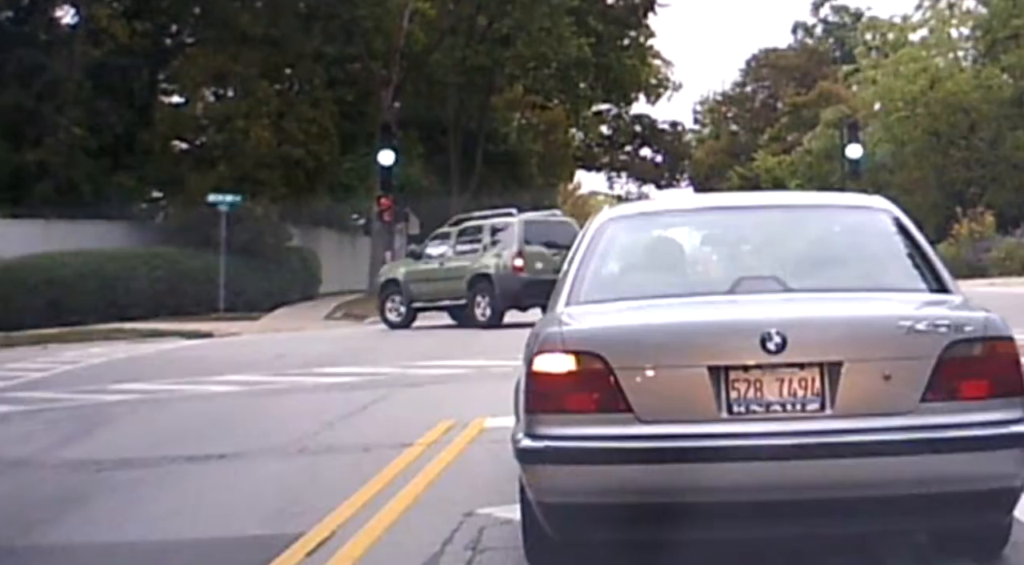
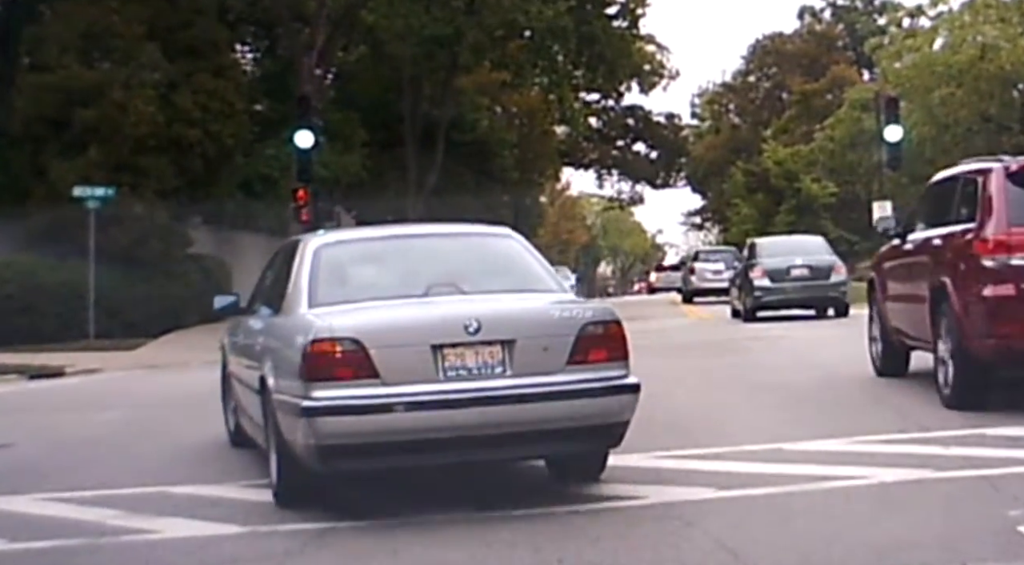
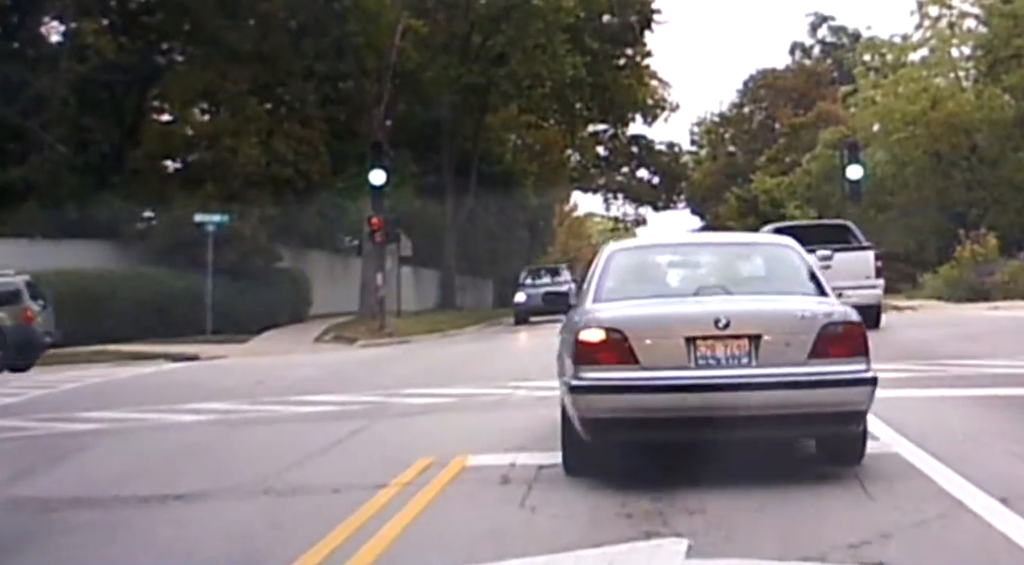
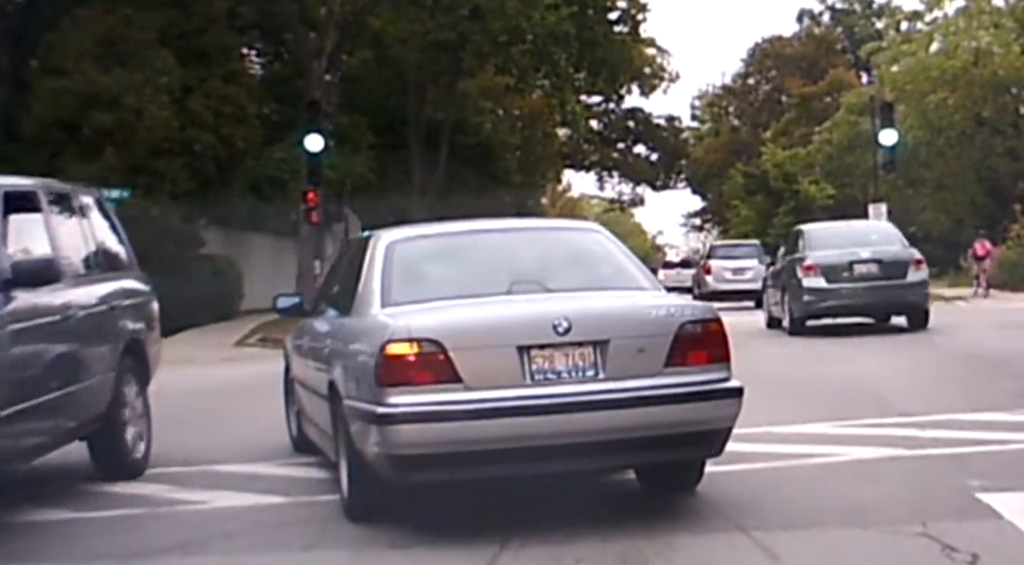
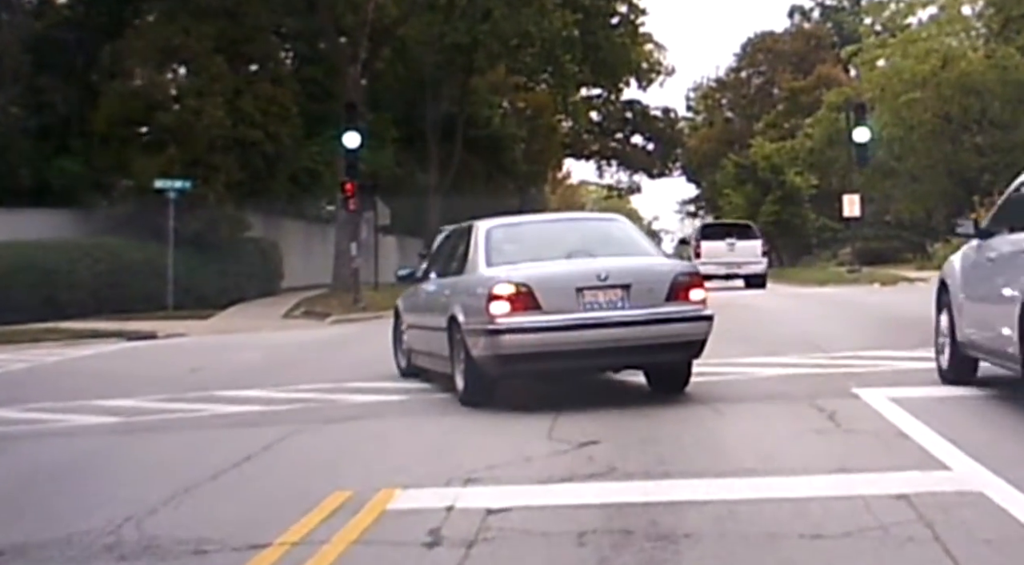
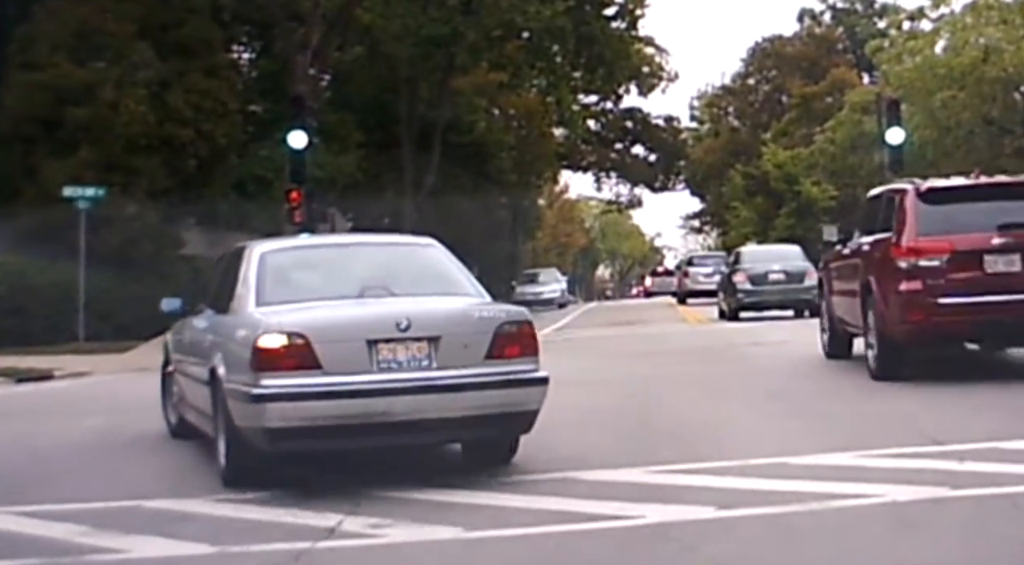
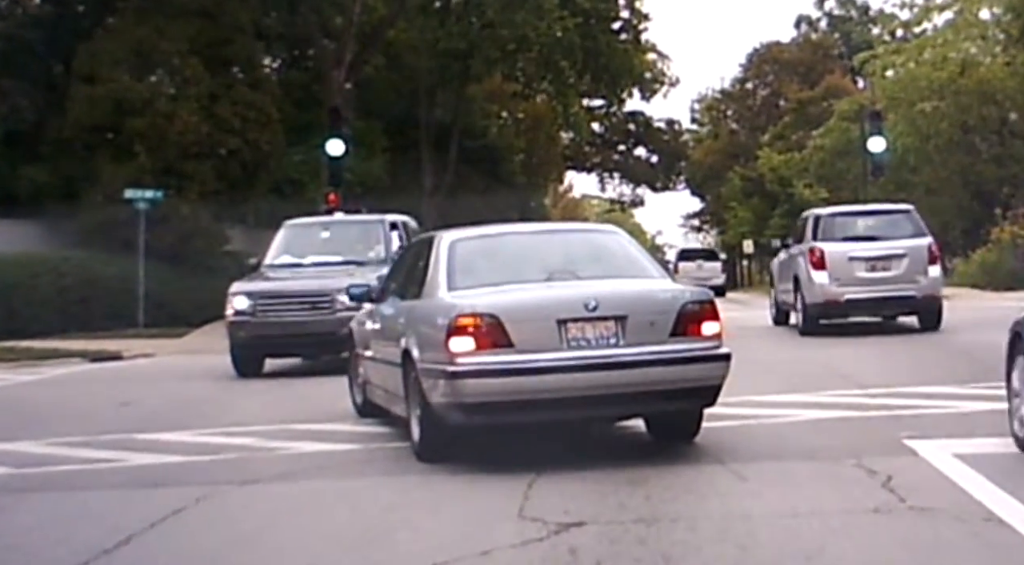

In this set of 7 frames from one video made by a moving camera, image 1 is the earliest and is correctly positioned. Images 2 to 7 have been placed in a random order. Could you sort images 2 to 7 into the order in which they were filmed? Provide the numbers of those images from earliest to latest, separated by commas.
3, 5, 7, 4, 2, 6
